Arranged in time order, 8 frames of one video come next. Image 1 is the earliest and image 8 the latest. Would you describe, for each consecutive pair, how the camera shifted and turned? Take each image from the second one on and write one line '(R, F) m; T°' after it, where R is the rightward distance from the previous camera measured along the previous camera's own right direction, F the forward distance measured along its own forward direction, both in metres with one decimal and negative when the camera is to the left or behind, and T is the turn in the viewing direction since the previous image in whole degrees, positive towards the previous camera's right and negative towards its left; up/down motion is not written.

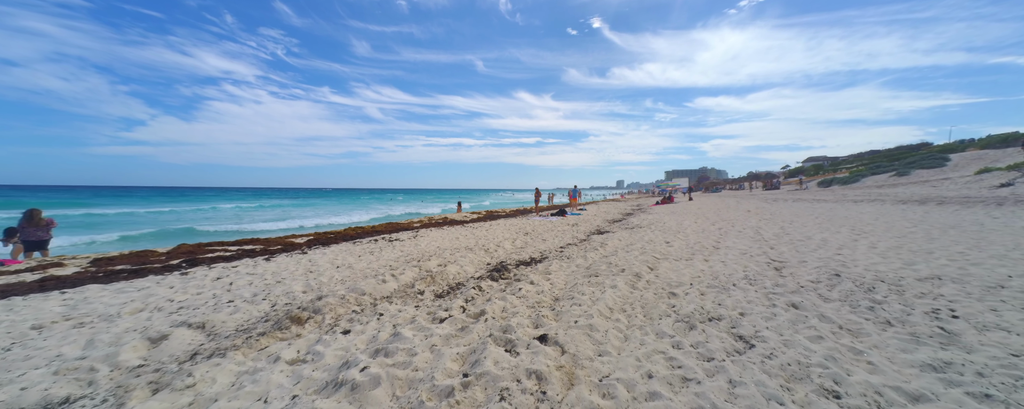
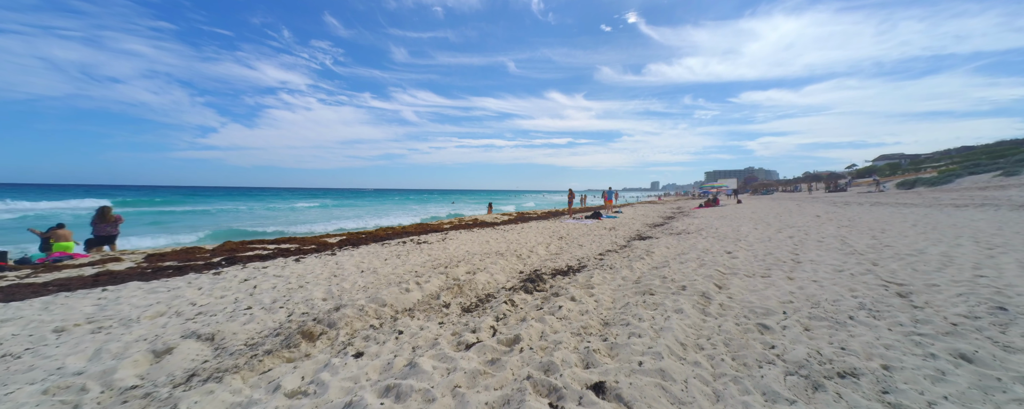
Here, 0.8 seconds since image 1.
(-0.1, +0.7) m; -6°
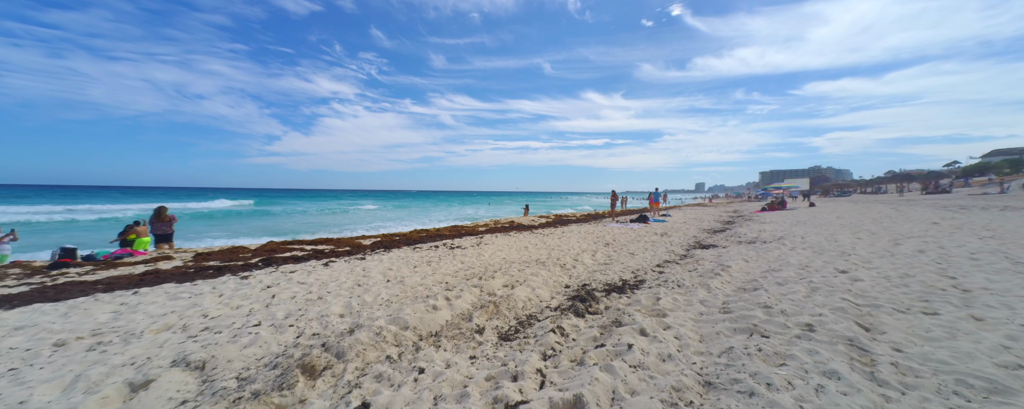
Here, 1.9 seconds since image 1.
(-0.2, +0.9) m; -7°
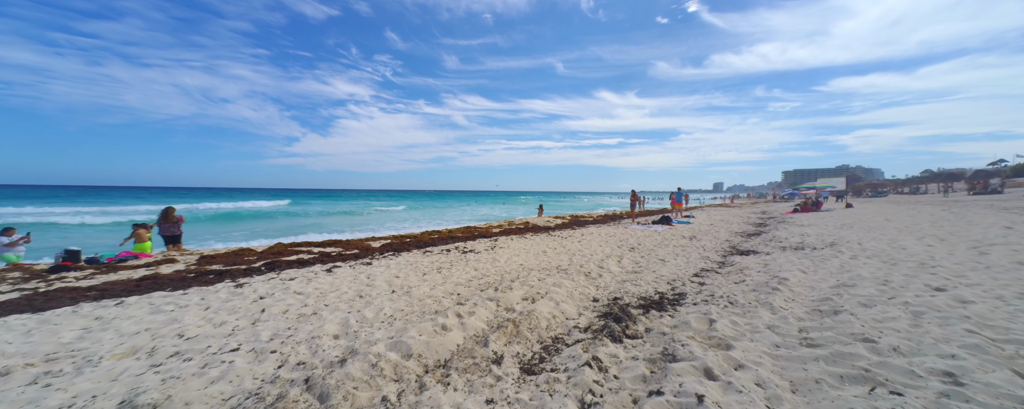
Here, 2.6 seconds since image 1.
(-0.1, +0.7) m; -2°
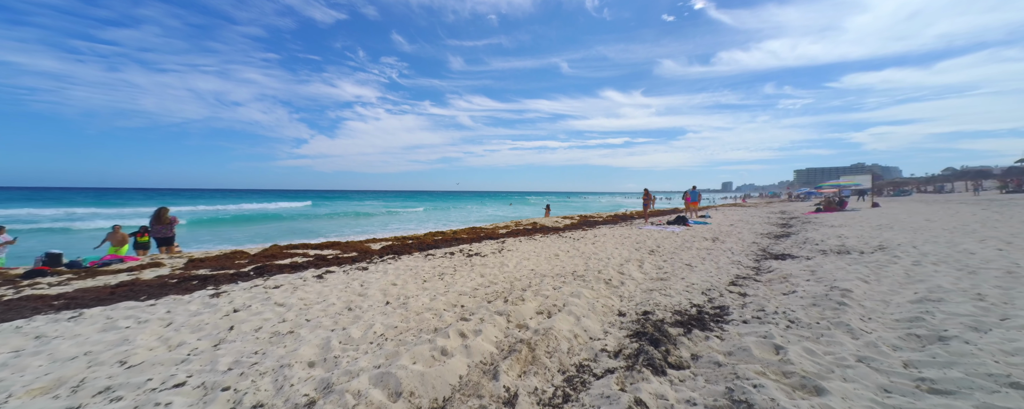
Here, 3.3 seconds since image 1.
(-0.1, +0.7) m; -1°
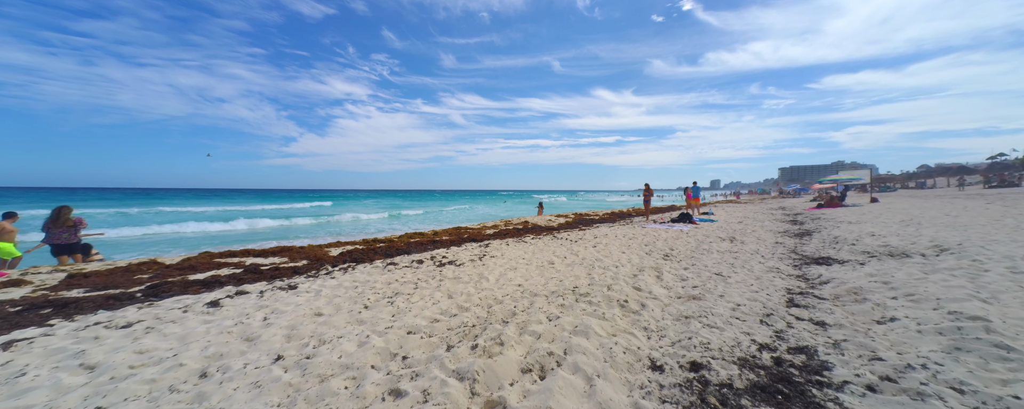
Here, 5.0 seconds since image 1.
(+0.2, +1.7) m; +2°
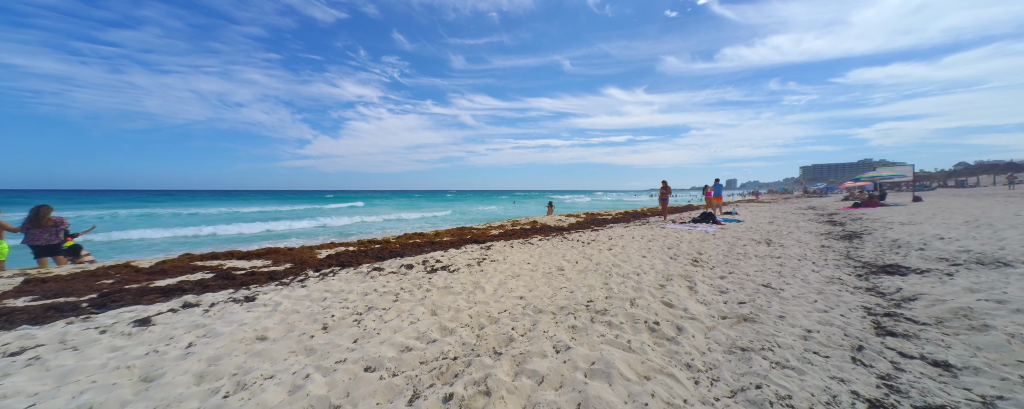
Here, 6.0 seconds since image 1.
(+0.1, +0.9) m; -2°
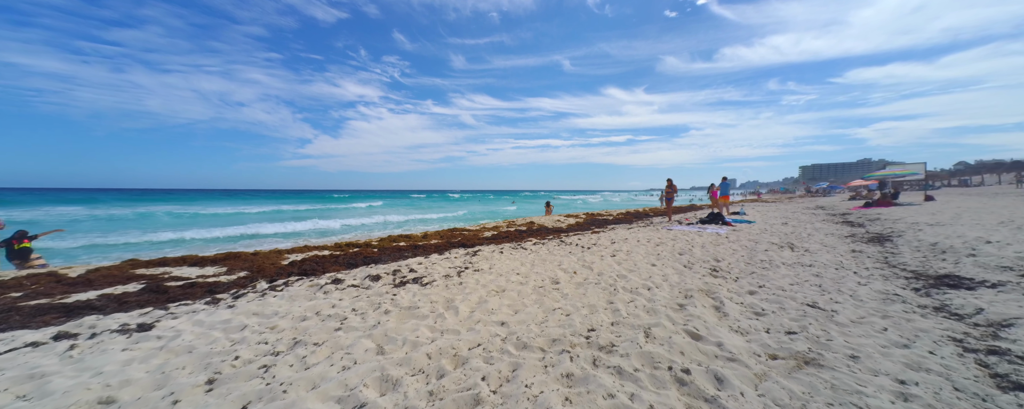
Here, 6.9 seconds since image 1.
(+0.2, +1.0) m; 0°
